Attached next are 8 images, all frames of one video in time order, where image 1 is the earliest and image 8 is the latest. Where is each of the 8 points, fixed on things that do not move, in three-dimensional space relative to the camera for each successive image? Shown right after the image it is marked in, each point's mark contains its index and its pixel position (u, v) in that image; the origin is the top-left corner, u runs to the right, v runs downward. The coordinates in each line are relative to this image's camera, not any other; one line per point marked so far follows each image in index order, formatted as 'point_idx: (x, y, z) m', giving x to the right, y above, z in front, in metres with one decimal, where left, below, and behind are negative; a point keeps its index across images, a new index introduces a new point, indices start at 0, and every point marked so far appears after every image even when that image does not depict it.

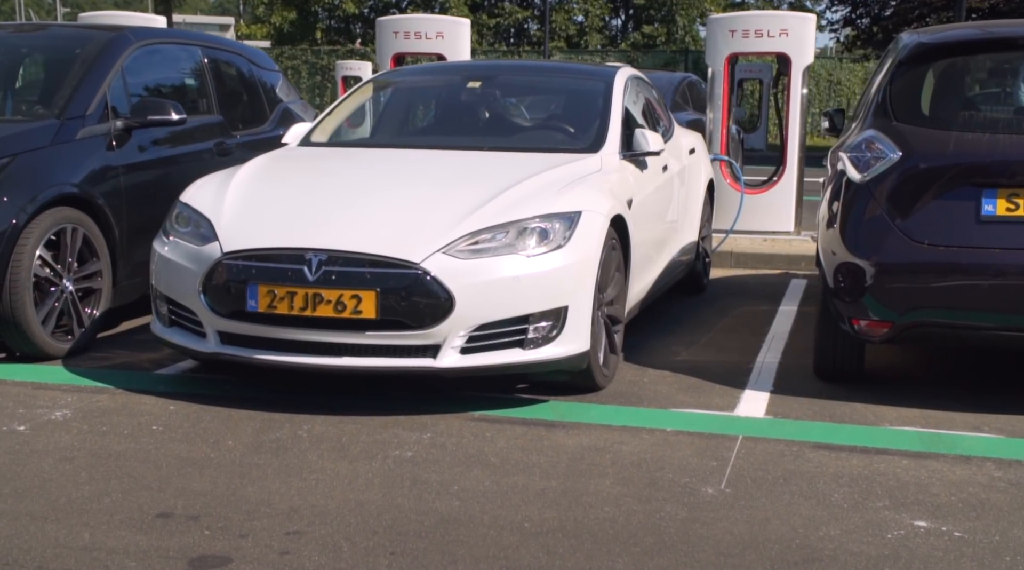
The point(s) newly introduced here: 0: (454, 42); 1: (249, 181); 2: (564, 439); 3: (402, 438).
0: (-0.7, +2.7, +12.6) m
1: (-1.2, +0.5, +5.1) m
2: (+0.2, -0.6, +4.2) m
3: (-0.4, -0.6, +4.2) m
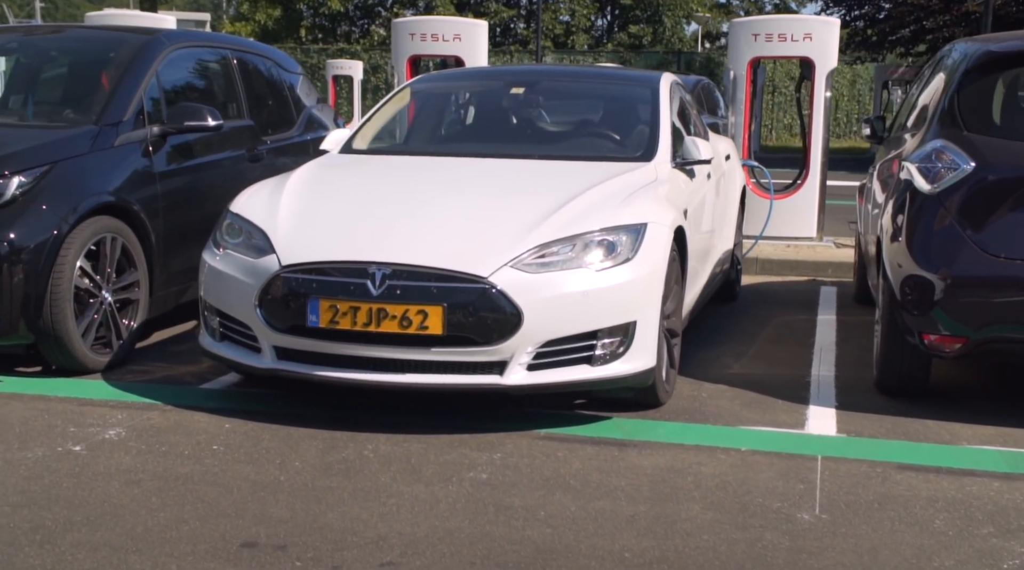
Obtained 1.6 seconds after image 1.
0: (-0.5, +2.6, +12.5) m
1: (-0.9, +0.4, +5.0) m
2: (+0.5, -0.6, +4.0) m
3: (-0.1, -0.6, +4.0) m
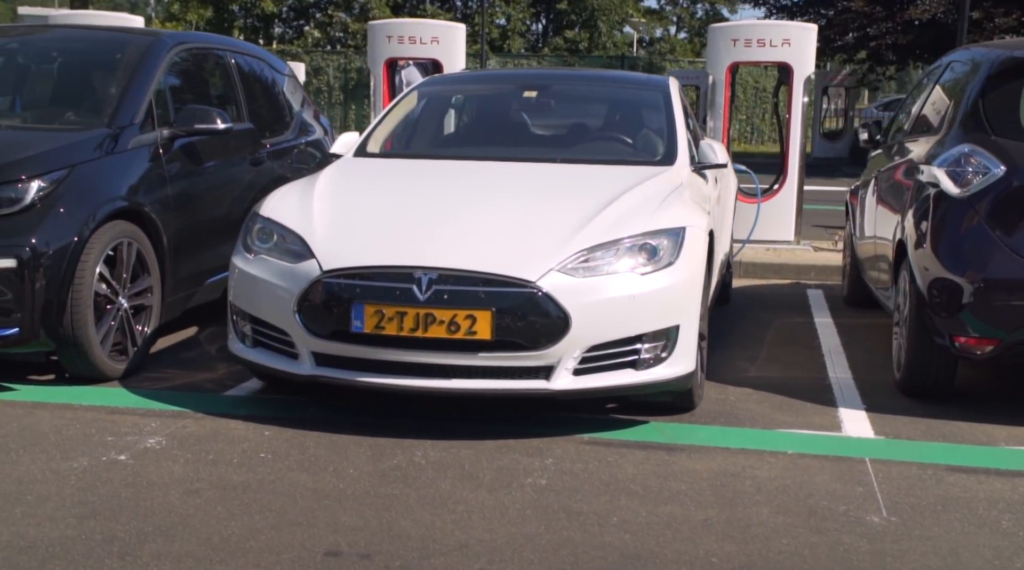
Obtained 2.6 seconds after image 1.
0: (-0.7, +2.6, +12.4) m
1: (-0.8, +0.4, +4.9) m
2: (+0.6, -0.6, +4.0) m
3: (0.0, -0.6, +4.0) m
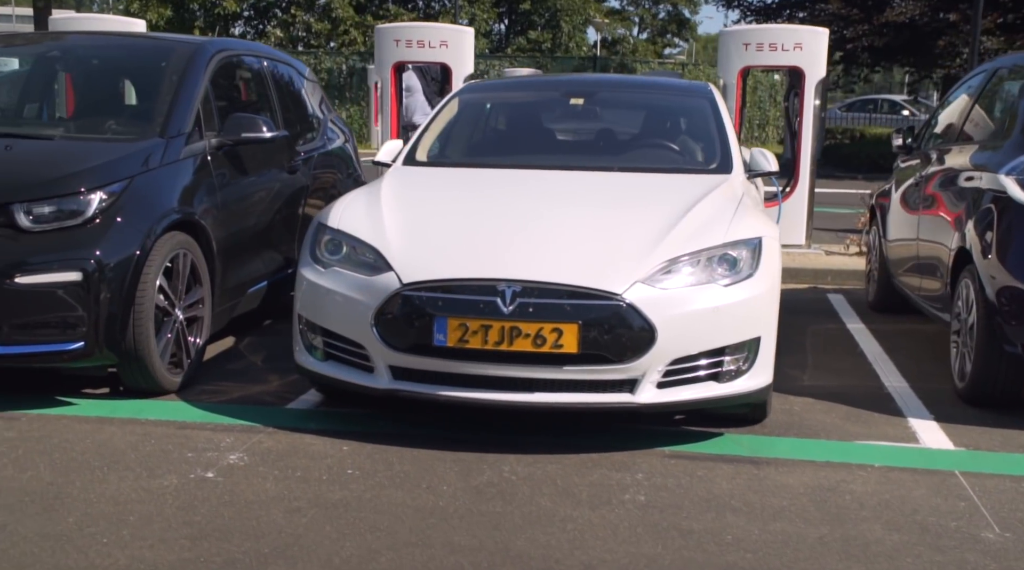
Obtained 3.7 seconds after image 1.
0: (-0.6, +2.5, +12.4) m
1: (-0.5, +0.3, +4.9) m
2: (+0.9, -0.7, +4.0) m
3: (+0.4, -0.7, +4.0) m
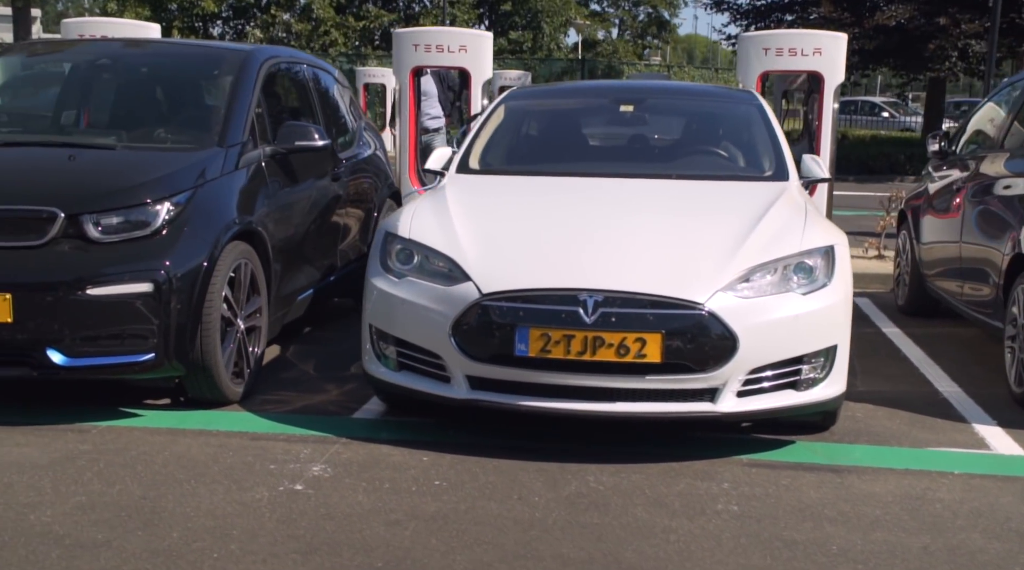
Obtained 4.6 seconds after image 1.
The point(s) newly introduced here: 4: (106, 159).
0: (-0.4, +2.5, +12.4) m
1: (-0.2, +0.3, +4.9) m
2: (+1.3, -0.7, +4.0) m
3: (+0.7, -0.7, +4.0) m
4: (-1.8, +0.6, +5.1) m
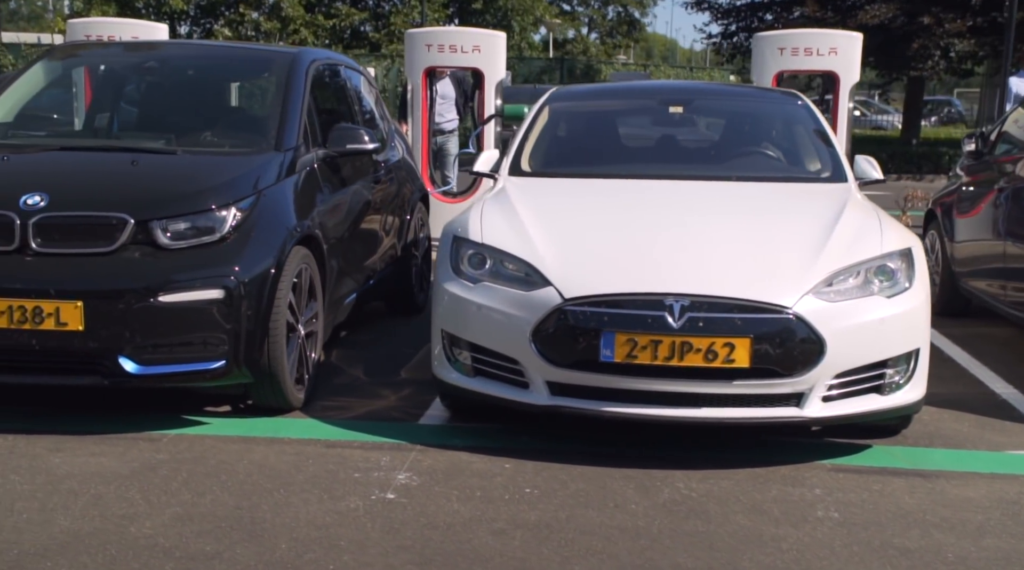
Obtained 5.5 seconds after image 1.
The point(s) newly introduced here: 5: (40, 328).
0: (-0.2, +2.4, +12.3) m
1: (+0.1, +0.3, +4.8) m
2: (+1.6, -0.7, +4.0) m
3: (+1.0, -0.7, +3.9) m
4: (-1.5, +0.5, +5.0) m
5: (-1.8, -0.2, +4.4) m
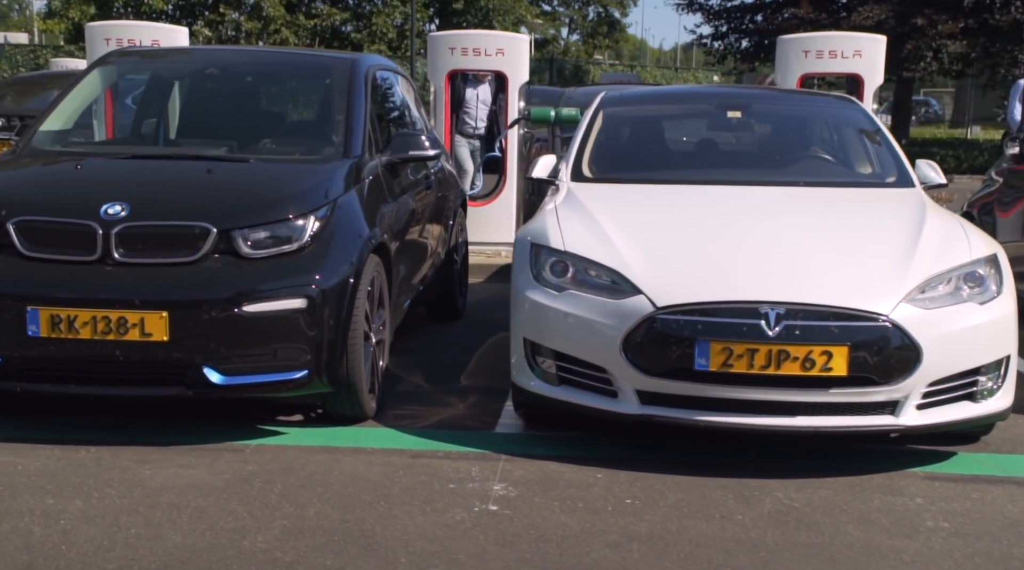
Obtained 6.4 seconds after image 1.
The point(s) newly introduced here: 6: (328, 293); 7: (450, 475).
0: (+0.1, +2.4, +12.3) m
1: (+0.4, +0.3, +4.8) m
2: (+1.9, -0.7, +4.0) m
3: (+1.3, -0.7, +3.9) m
4: (-1.2, +0.5, +5.0) m
5: (-1.5, -0.2, +4.4) m
6: (-0.7, 0.0, +4.6) m
7: (-0.2, -0.7, +4.2) m
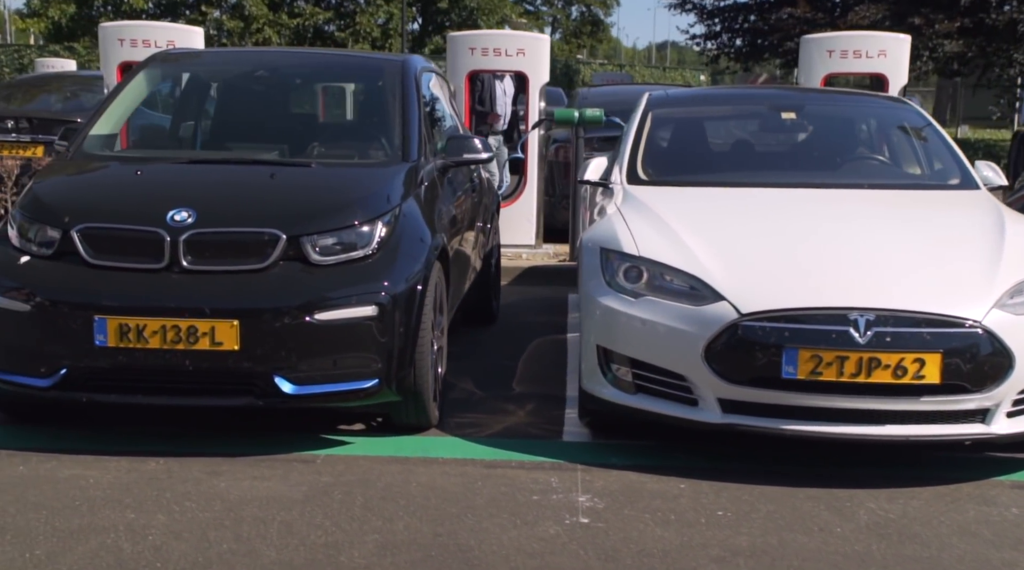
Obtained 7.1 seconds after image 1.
0: (+0.3, +2.4, +12.2) m
1: (+0.7, +0.2, +4.7) m
2: (+2.2, -0.8, +3.9) m
3: (+1.6, -0.8, +3.8) m
4: (-0.9, +0.5, +4.9) m
5: (-1.2, -0.2, +4.3) m
6: (-0.5, -0.1, +4.5) m
7: (+0.1, -0.7, +4.1) m
